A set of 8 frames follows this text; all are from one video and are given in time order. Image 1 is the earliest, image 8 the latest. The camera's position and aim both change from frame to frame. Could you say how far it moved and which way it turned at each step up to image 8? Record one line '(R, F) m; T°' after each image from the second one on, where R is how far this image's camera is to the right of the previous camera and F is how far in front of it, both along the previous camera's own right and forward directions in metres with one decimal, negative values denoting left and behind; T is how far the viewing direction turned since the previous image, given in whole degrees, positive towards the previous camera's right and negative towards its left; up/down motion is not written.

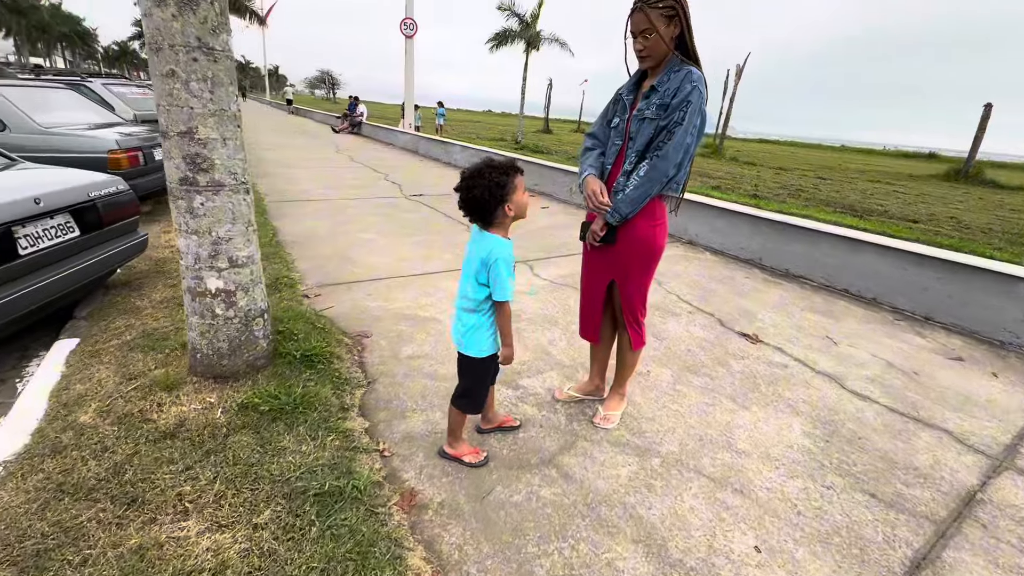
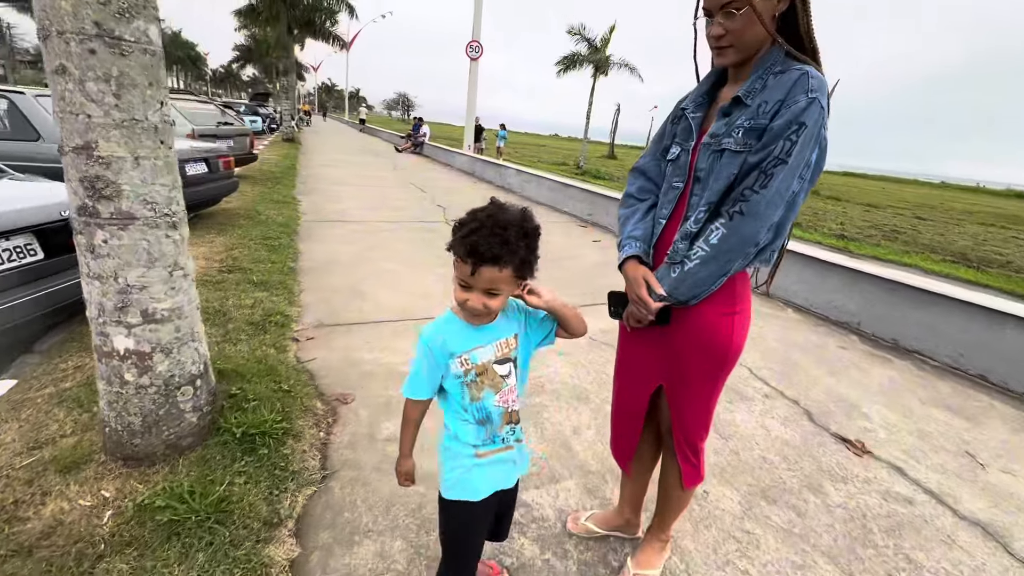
(+0.2, +1.0) m; -6°
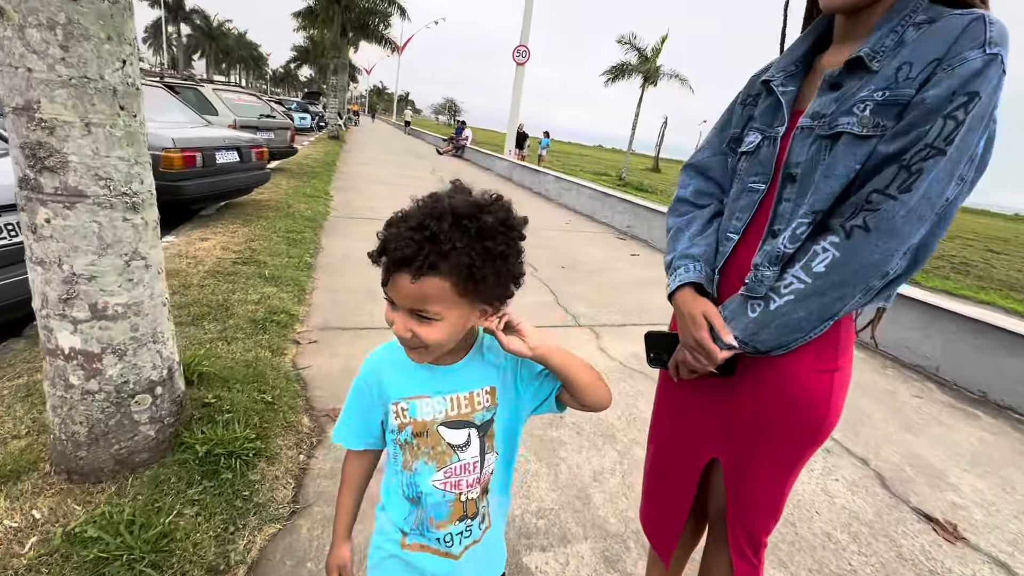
(+0.1, +0.5) m; -3°
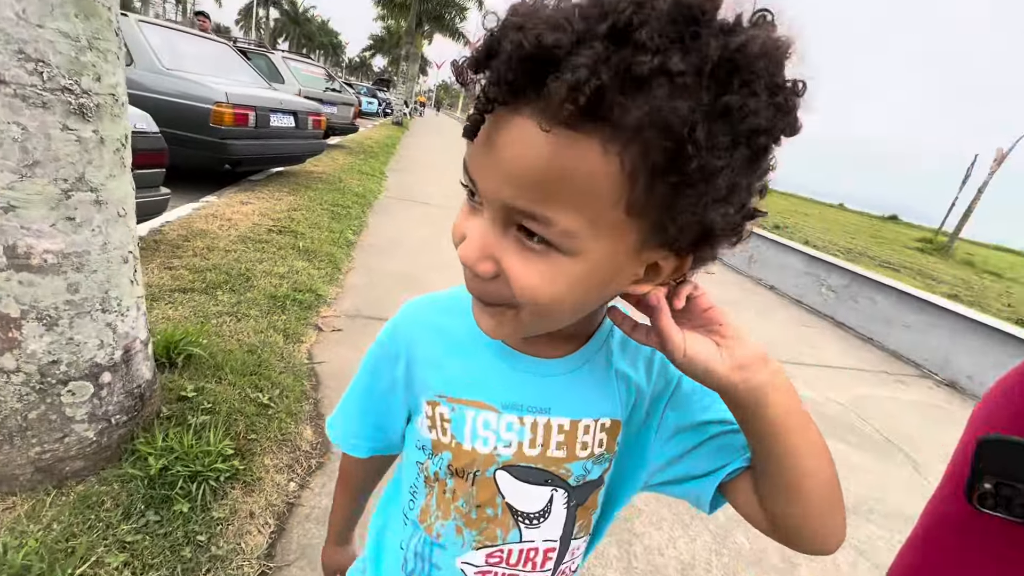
(-0.2, +0.8) m; -4°
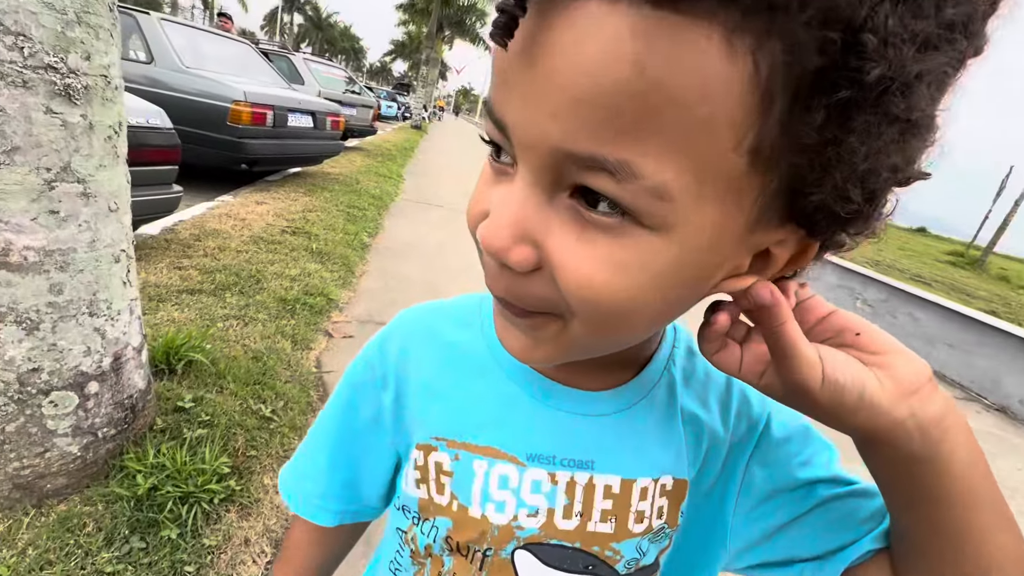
(0.0, +0.2) m; -1°
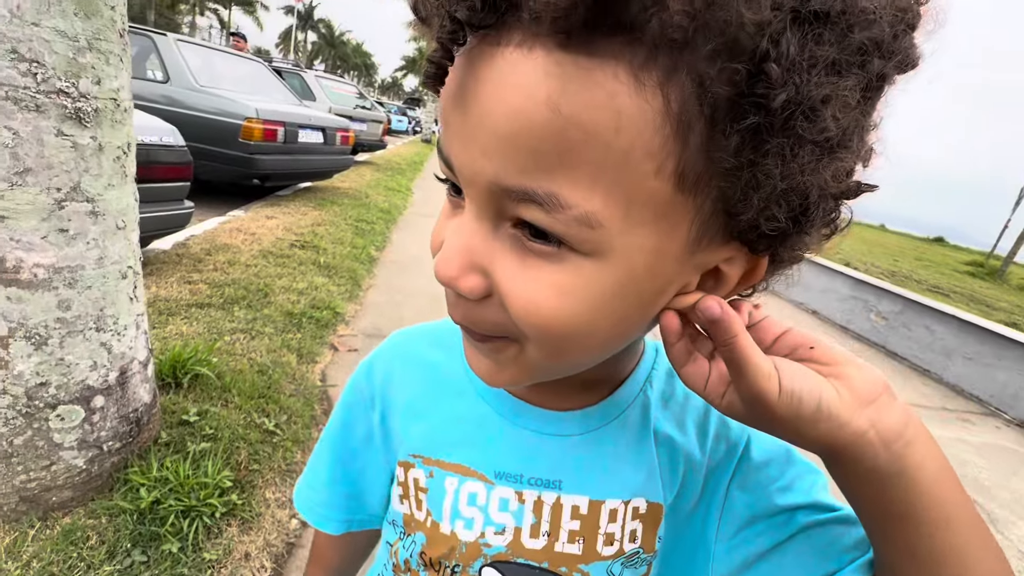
(0.0, 0.0) m; -1°
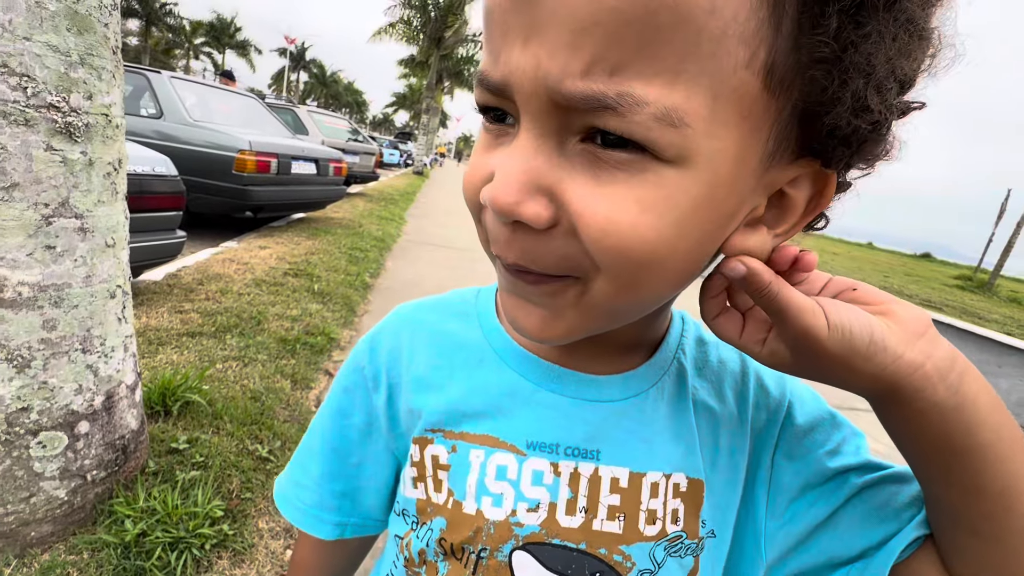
(0.0, +0.1) m; +1°
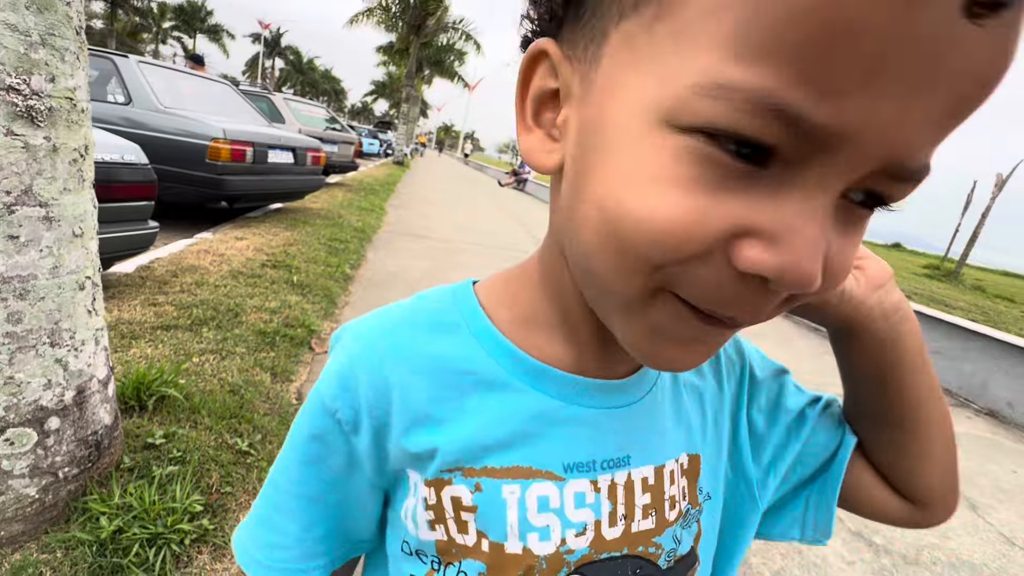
(0.0, 0.0) m; +2°
